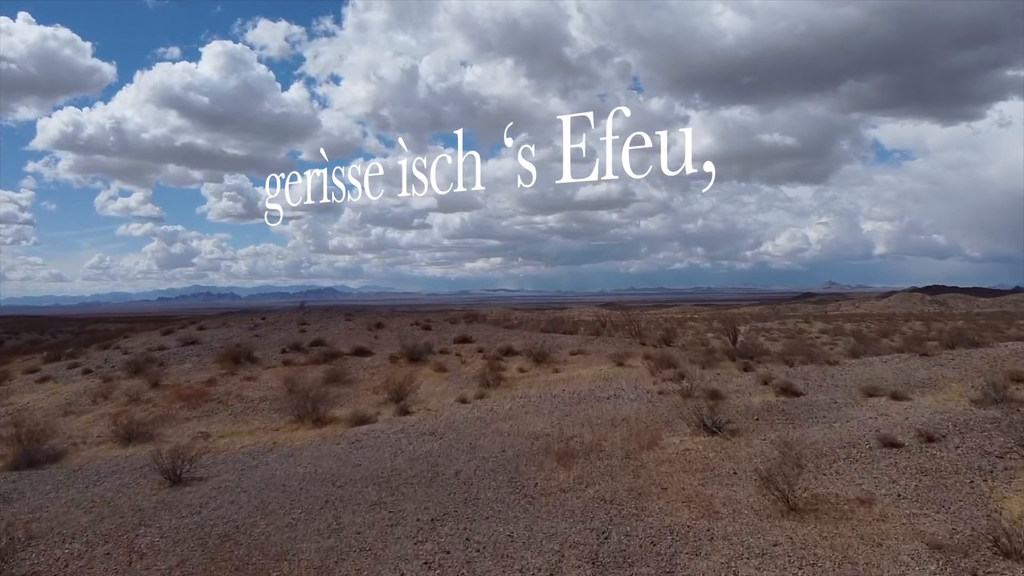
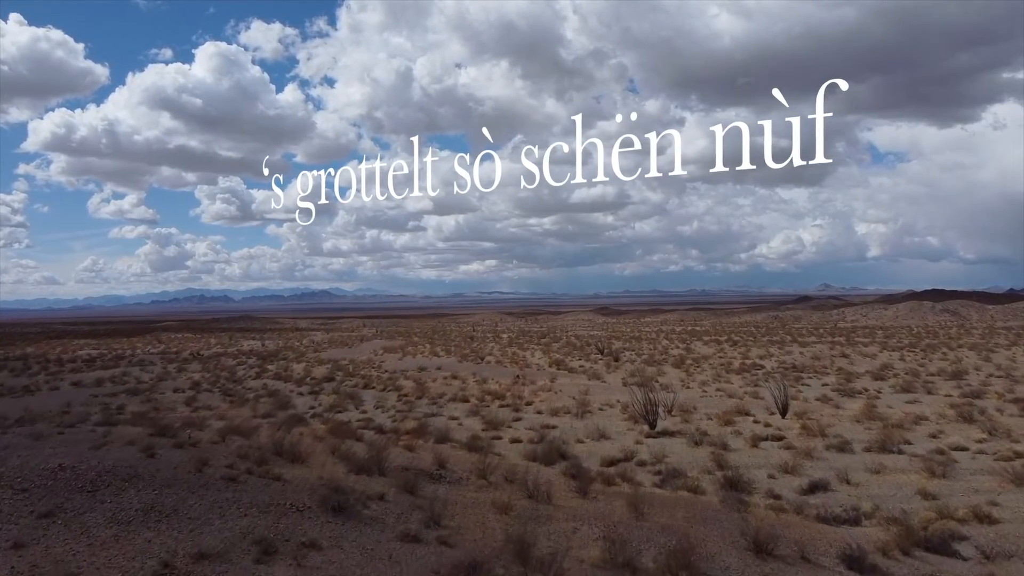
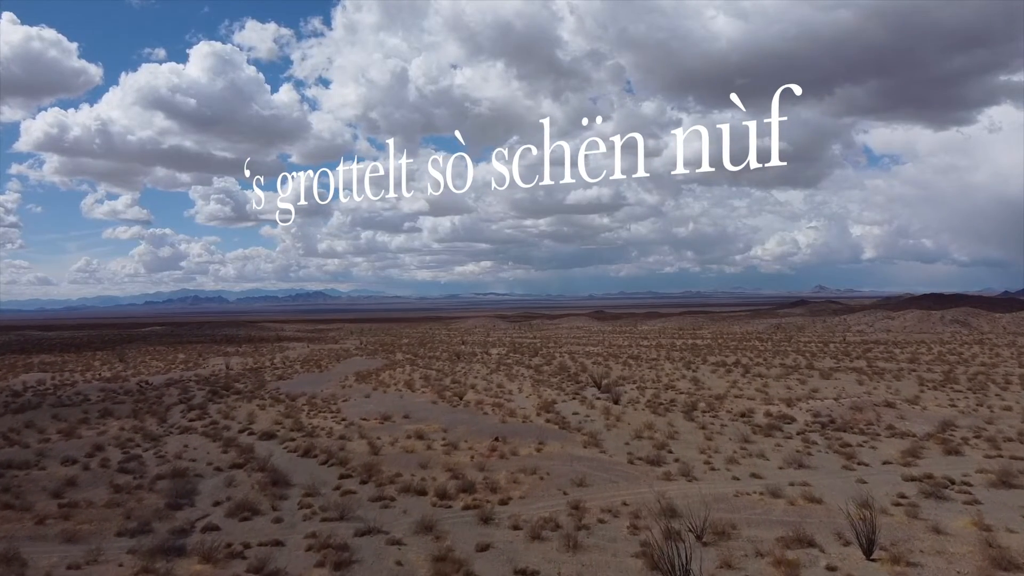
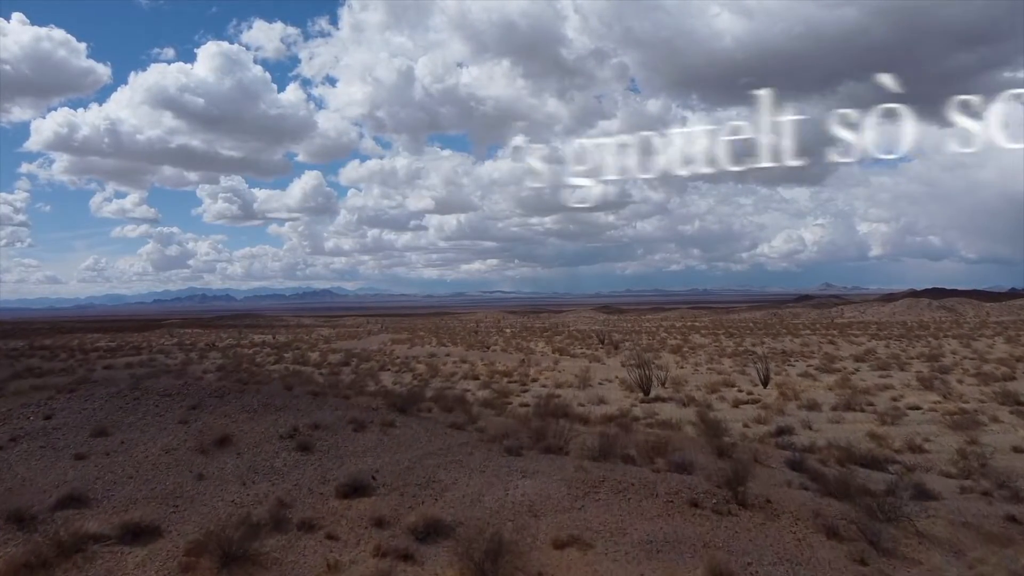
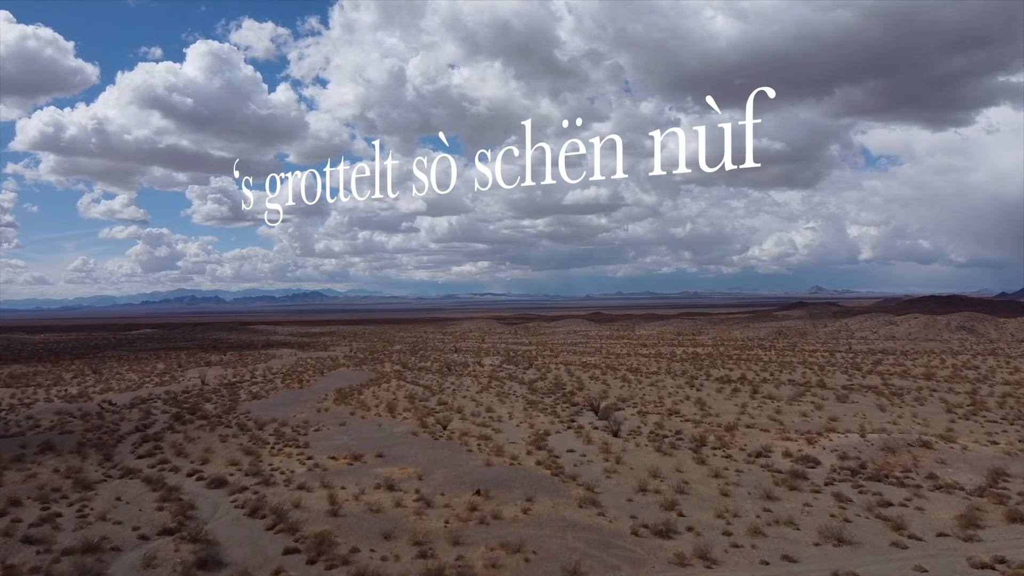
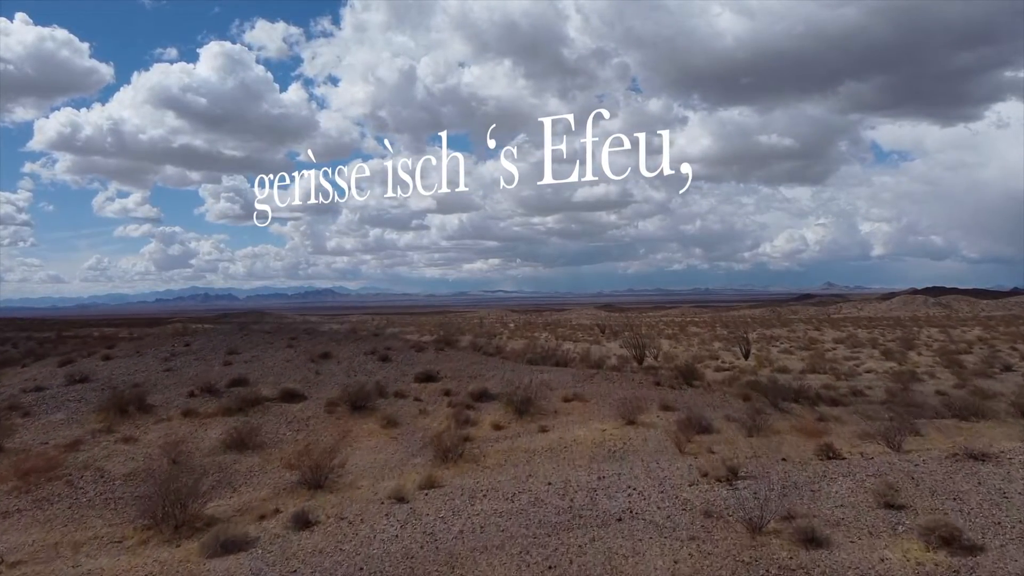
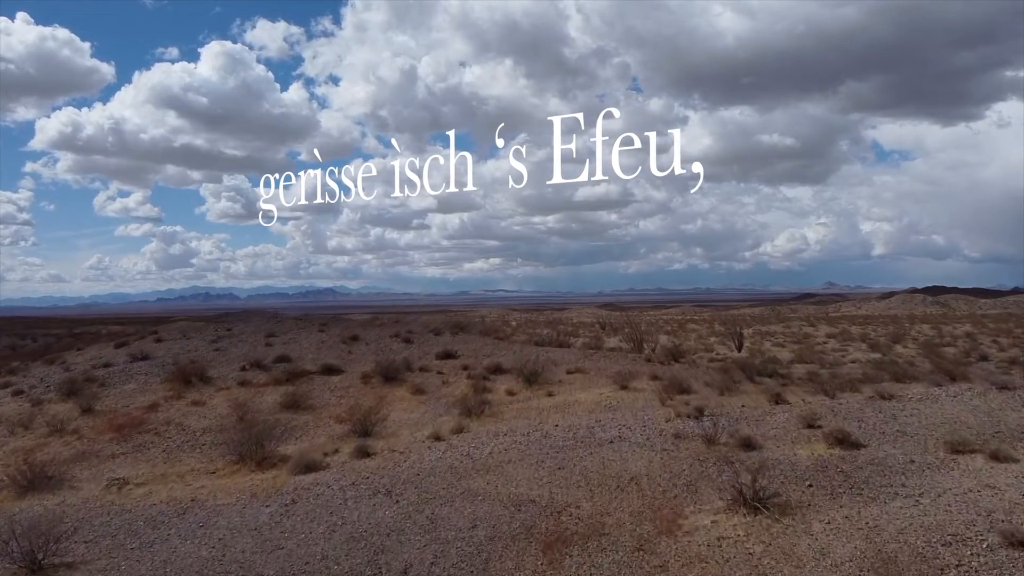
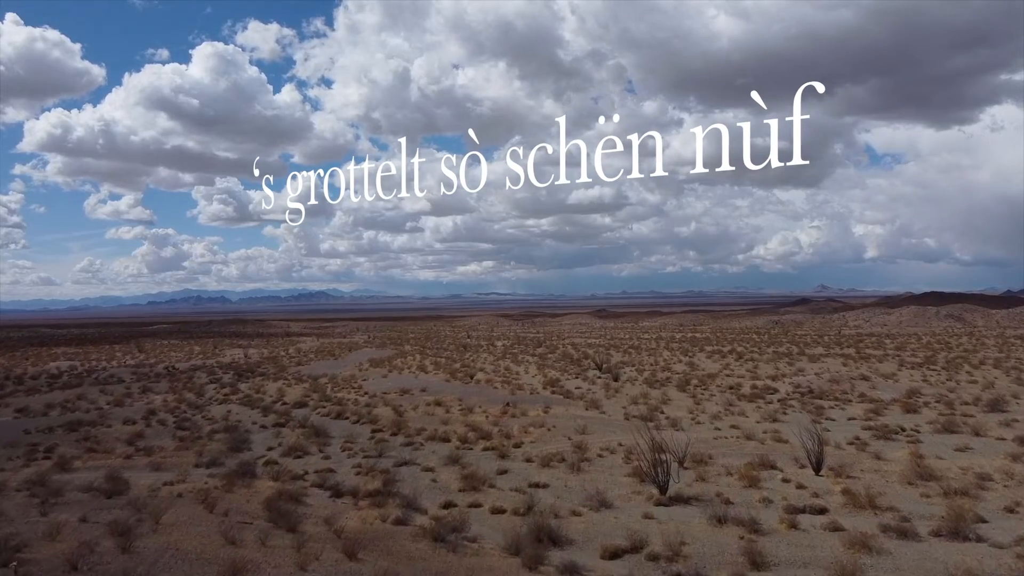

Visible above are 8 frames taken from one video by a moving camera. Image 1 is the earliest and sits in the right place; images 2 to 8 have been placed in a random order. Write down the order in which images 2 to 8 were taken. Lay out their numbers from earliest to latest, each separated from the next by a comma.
7, 6, 4, 2, 8, 3, 5
